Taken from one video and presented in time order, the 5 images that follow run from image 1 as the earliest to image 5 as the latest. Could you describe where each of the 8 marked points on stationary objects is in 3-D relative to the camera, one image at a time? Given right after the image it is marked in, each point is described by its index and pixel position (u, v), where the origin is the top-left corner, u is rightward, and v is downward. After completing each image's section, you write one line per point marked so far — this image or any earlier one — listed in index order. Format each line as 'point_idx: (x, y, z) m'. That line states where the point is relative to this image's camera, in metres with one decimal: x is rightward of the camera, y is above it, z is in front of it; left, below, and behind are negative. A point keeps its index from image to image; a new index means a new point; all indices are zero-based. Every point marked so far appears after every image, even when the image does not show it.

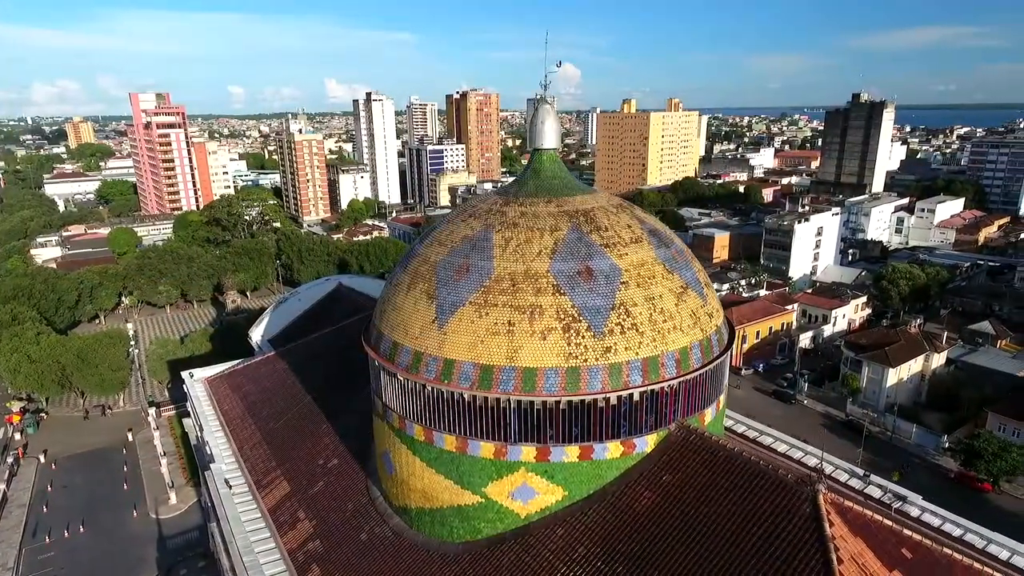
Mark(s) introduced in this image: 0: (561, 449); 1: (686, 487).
0: (+0.8, -2.5, +9.5) m
1: (+2.6, -2.9, +9.1) m
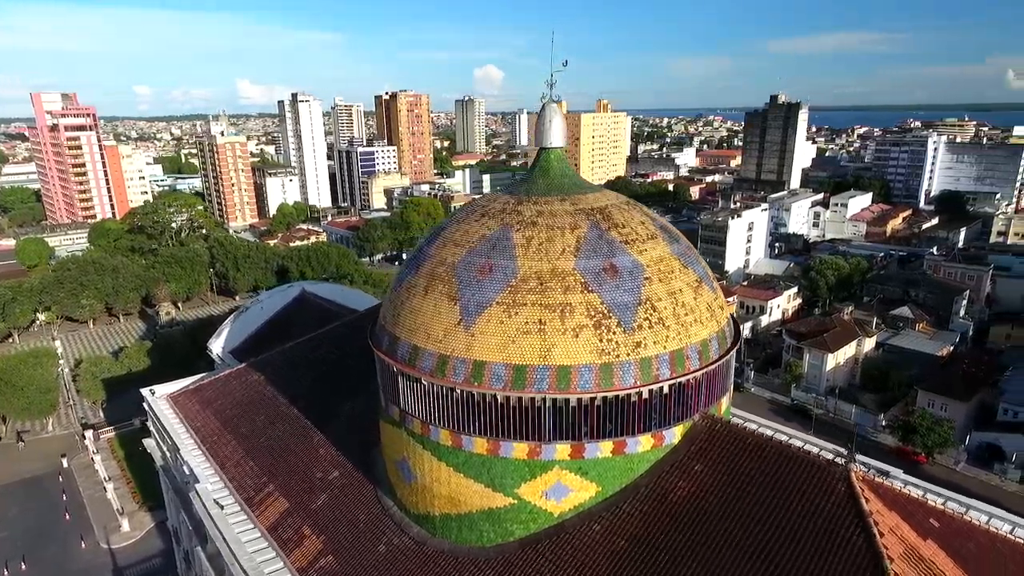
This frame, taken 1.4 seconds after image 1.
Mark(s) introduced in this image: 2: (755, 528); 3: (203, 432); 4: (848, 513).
0: (+1.3, -2.4, +9.6) m
1: (+3.2, -2.8, +9.4) m
2: (+3.3, -3.3, +8.5) m
3: (-7.8, -3.6, +15.9) m
4: (+4.4, -2.9, +8.1) m
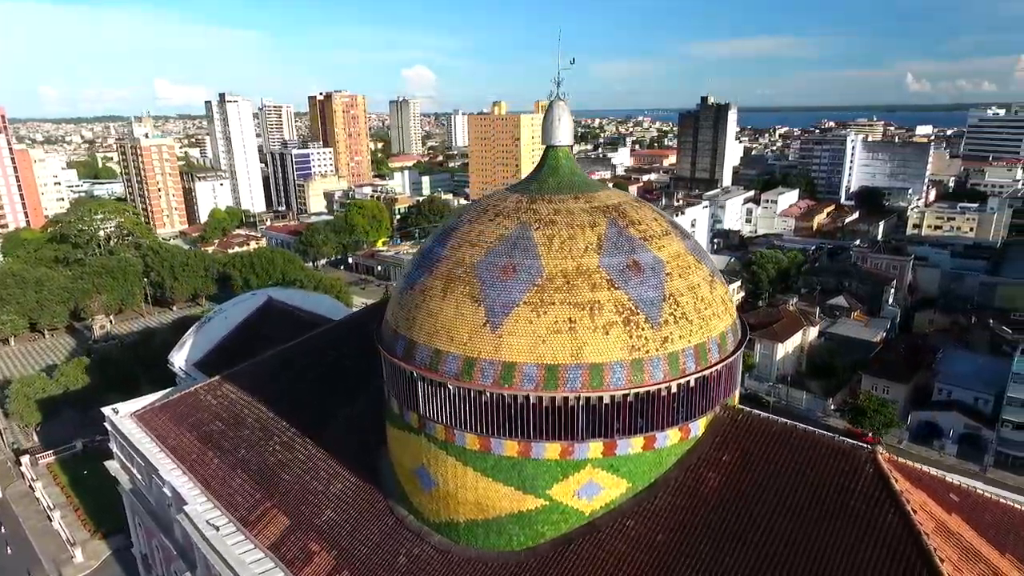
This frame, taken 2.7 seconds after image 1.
0: (+1.8, -2.4, +9.6) m
1: (+3.7, -2.7, +9.6) m
2: (+3.9, -3.2, +8.8) m
3: (-7.9, -3.9, +15.0) m
4: (+5.0, -2.8, +8.5) m
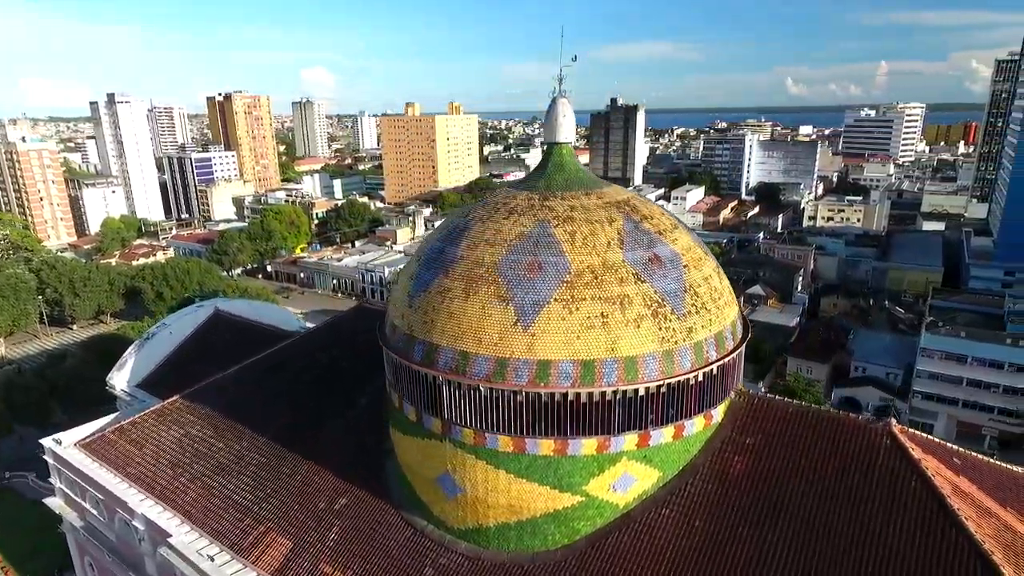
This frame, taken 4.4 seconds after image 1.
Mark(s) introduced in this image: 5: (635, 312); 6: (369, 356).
0: (+2.3, -2.3, +9.8) m
1: (+4.2, -2.5, +10.0) m
2: (+4.6, -3.0, +9.2) m
3: (-8.0, -4.2, +13.8) m
4: (+5.7, -2.5, +9.1) m
5: (+1.9, -0.4, +9.5) m
6: (-3.6, -1.7, +15.6) m
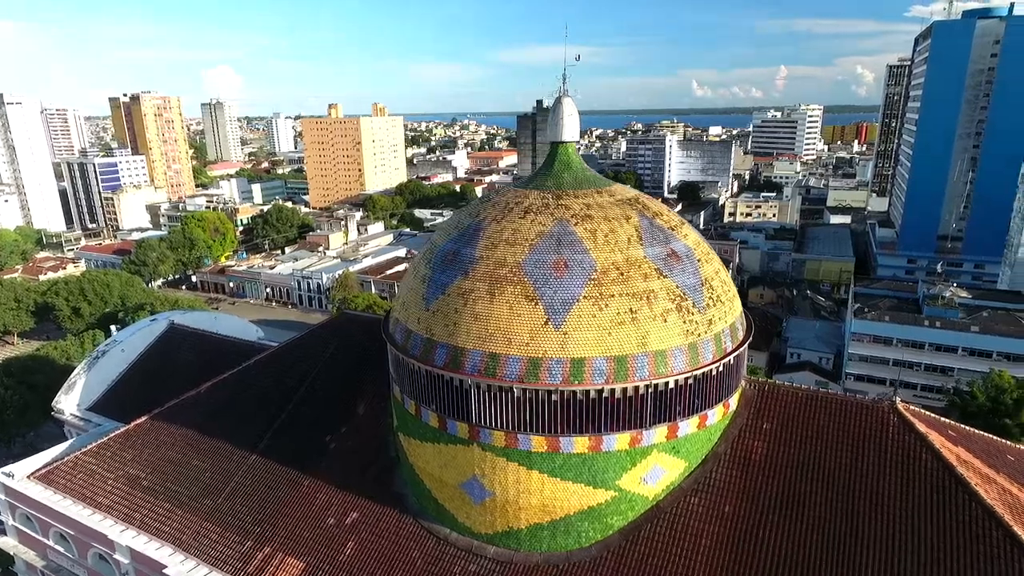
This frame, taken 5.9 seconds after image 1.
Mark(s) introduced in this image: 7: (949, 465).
0: (+2.7, -2.2, +10.0) m
1: (+4.6, -2.3, +10.5) m
2: (+5.1, -2.8, +9.8) m
3: (-7.8, -4.4, +12.7) m
4: (+6.2, -2.3, +9.8) m
5: (+2.3, -0.3, +9.7) m
6: (-3.8, -1.8, +15.1) m
7: (+6.5, -2.6, +9.3) m
